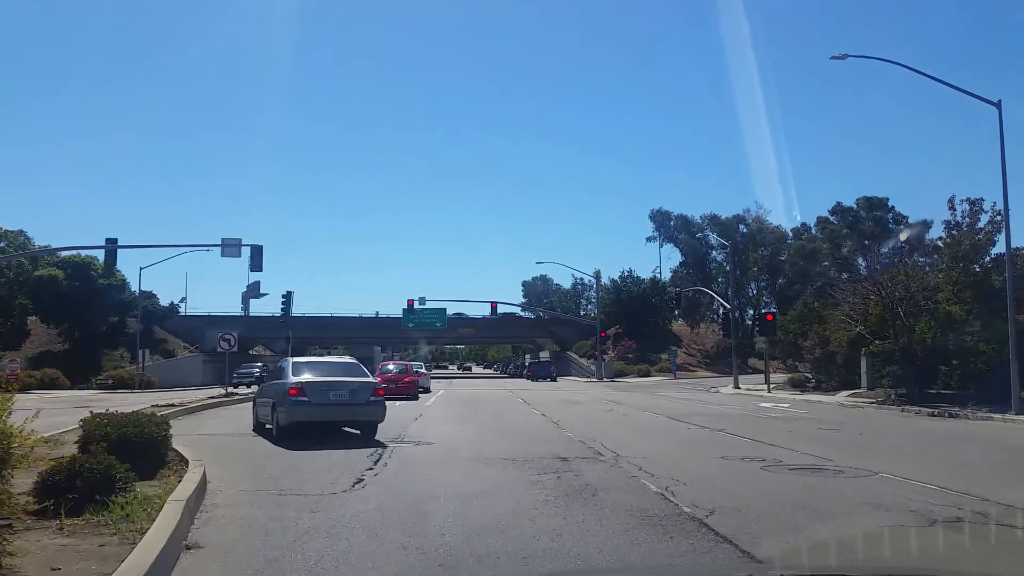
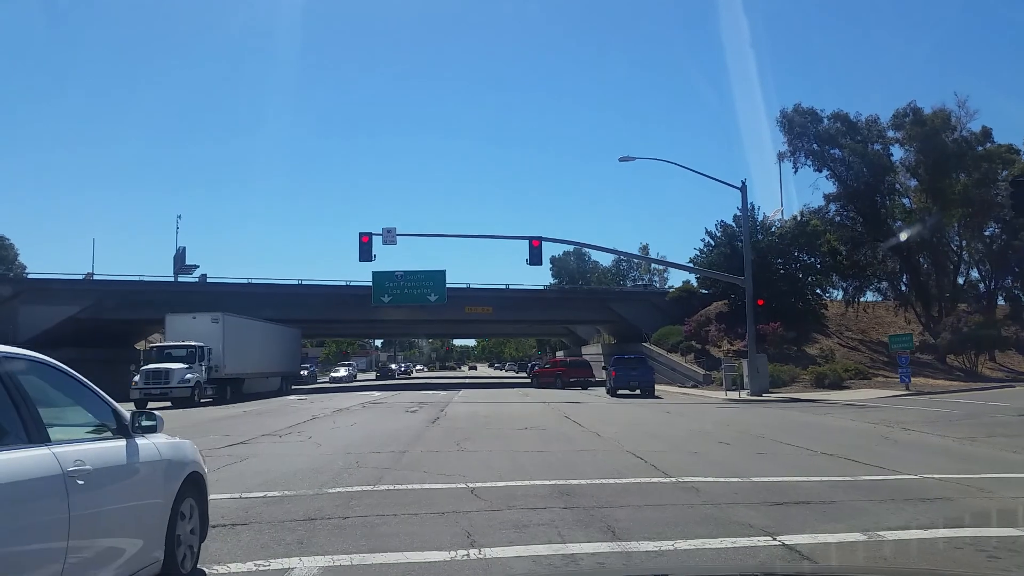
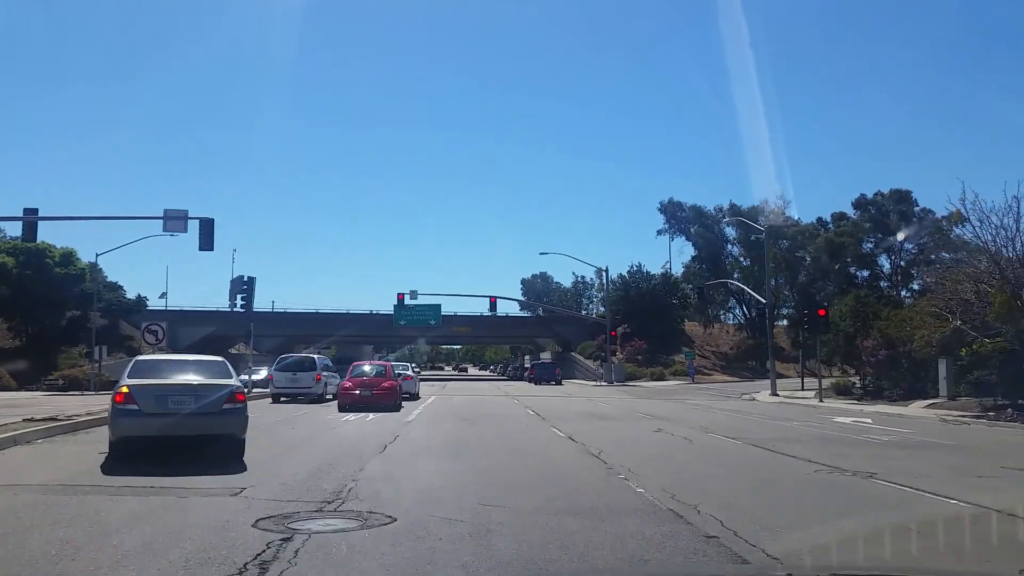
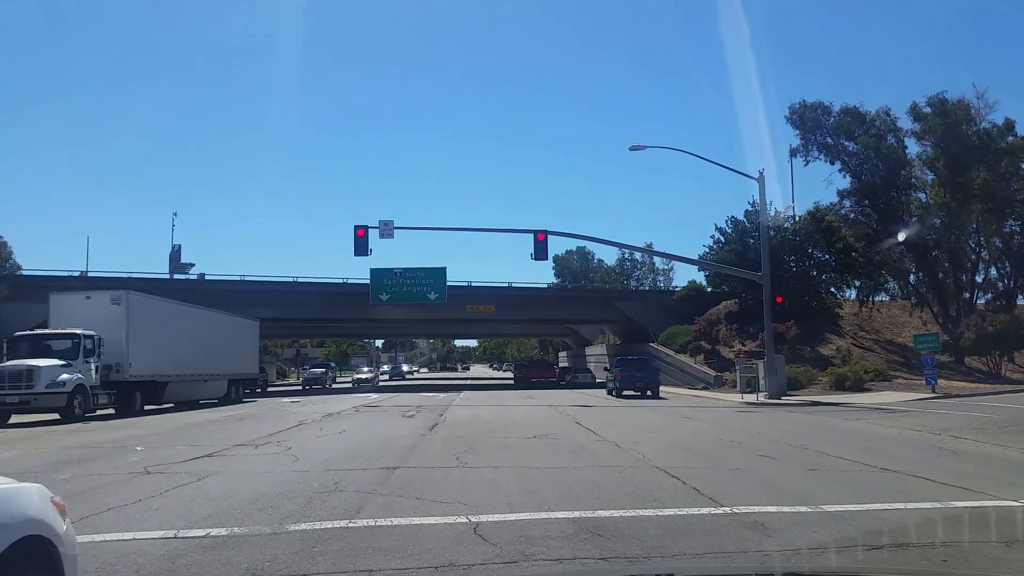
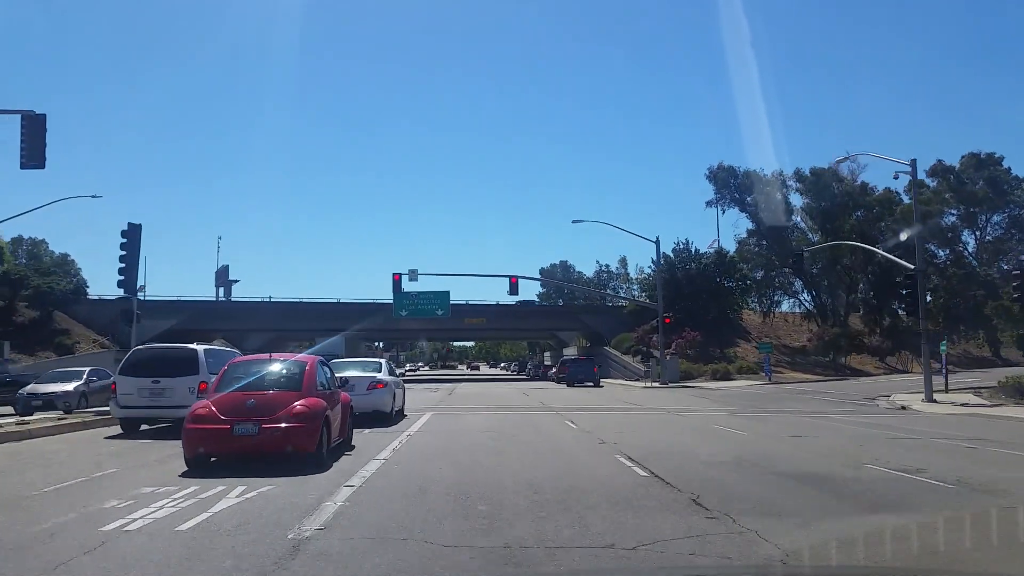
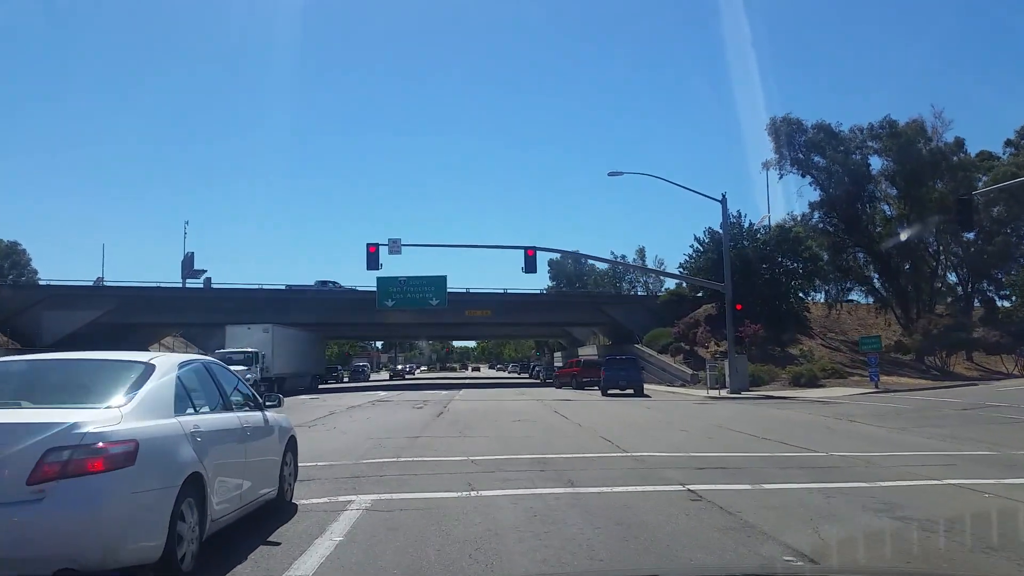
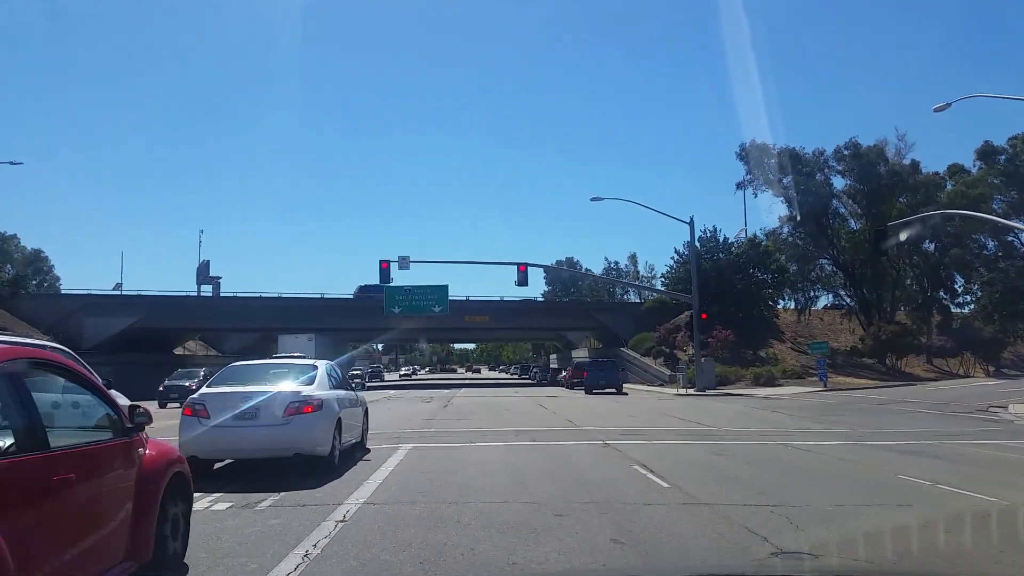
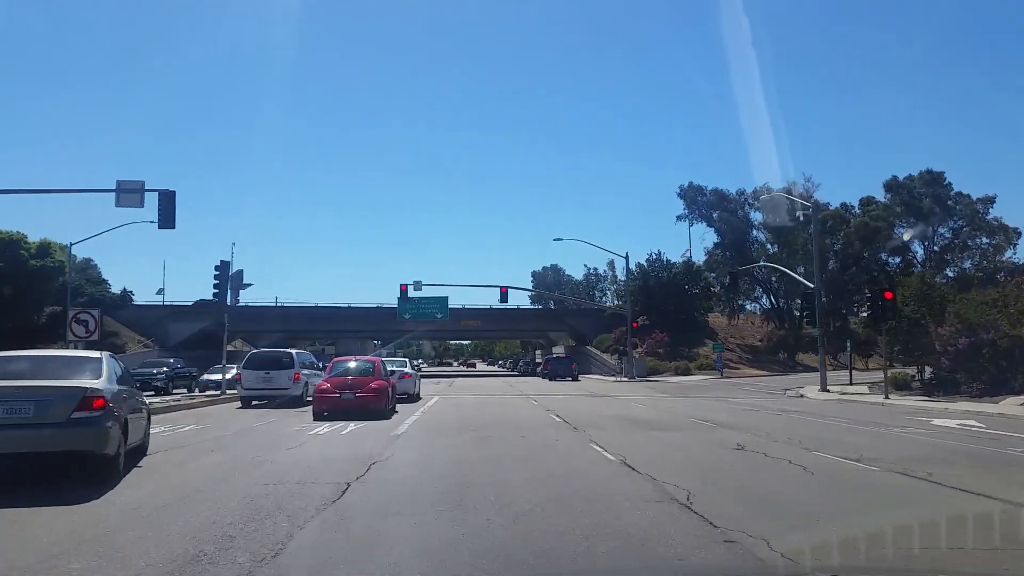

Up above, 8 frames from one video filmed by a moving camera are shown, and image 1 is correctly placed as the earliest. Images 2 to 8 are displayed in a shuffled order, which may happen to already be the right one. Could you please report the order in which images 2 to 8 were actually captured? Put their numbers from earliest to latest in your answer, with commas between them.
3, 8, 5, 7, 6, 2, 4
